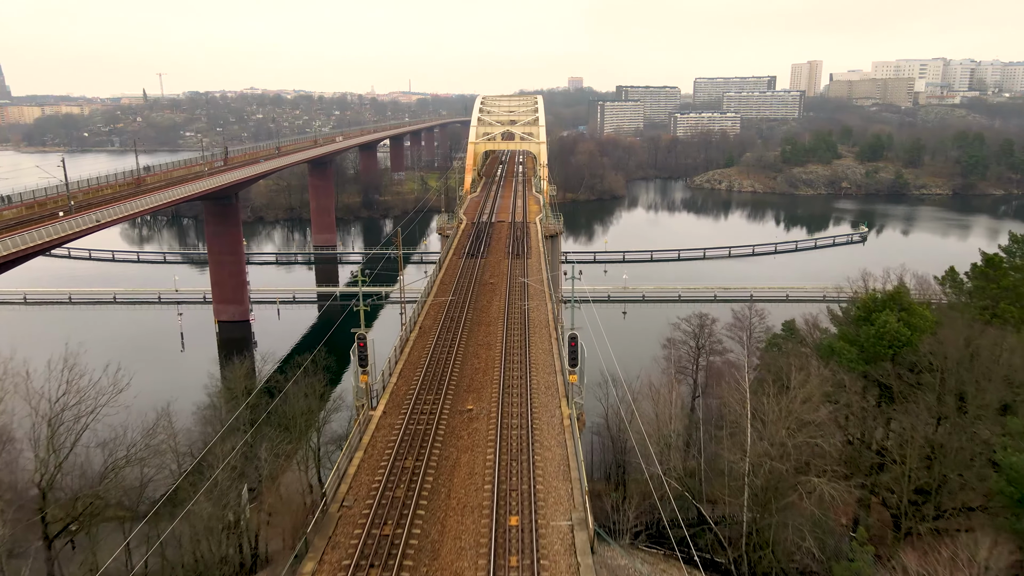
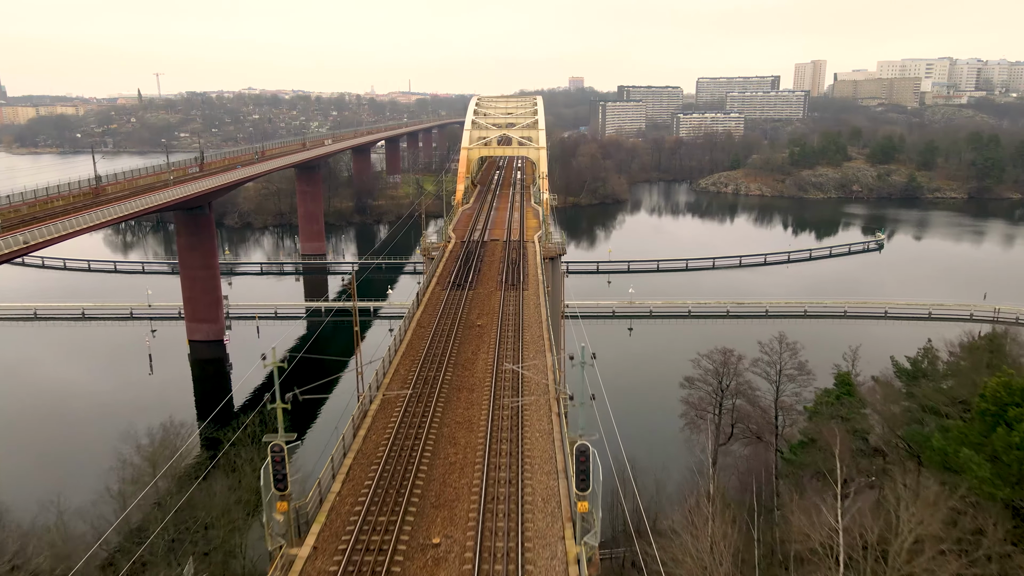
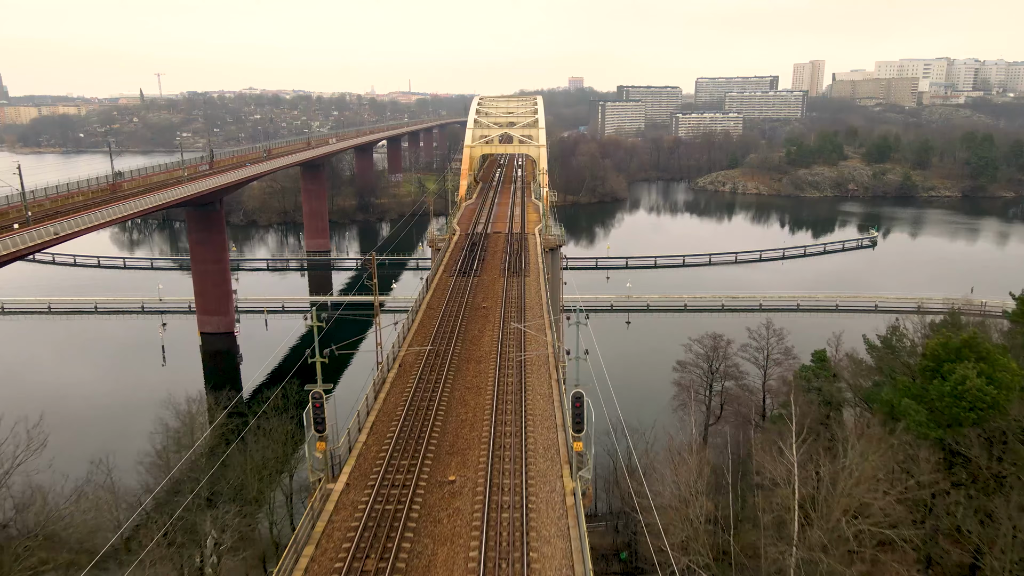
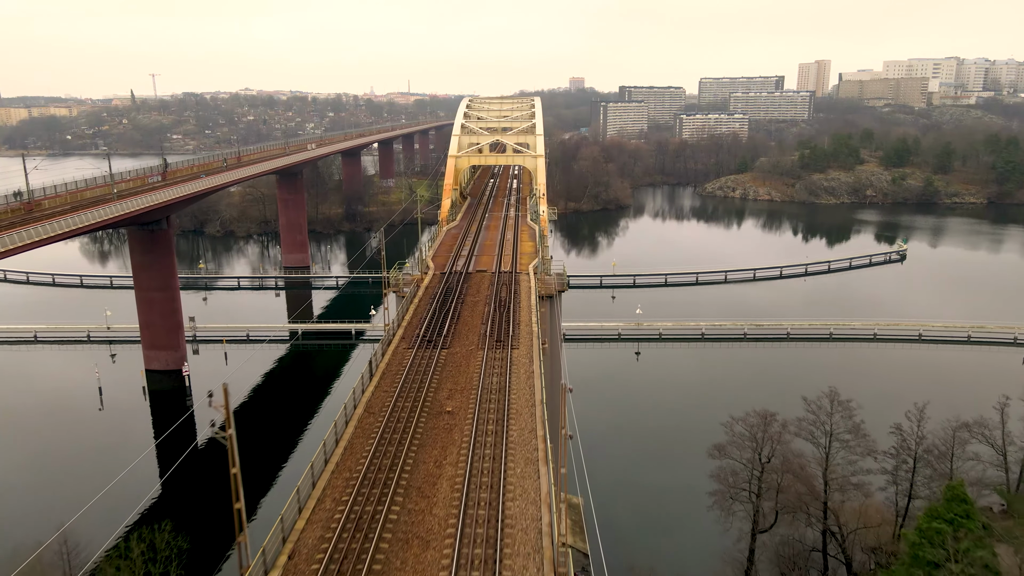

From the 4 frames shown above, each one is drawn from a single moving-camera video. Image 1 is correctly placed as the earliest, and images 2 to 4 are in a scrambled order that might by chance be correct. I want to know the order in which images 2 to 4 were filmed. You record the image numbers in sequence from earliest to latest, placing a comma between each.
3, 2, 4
